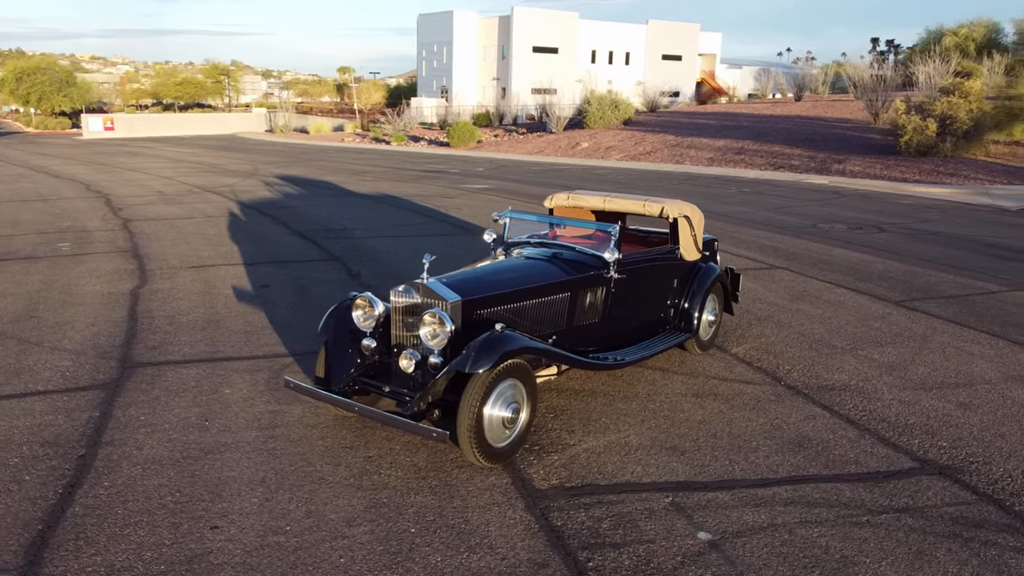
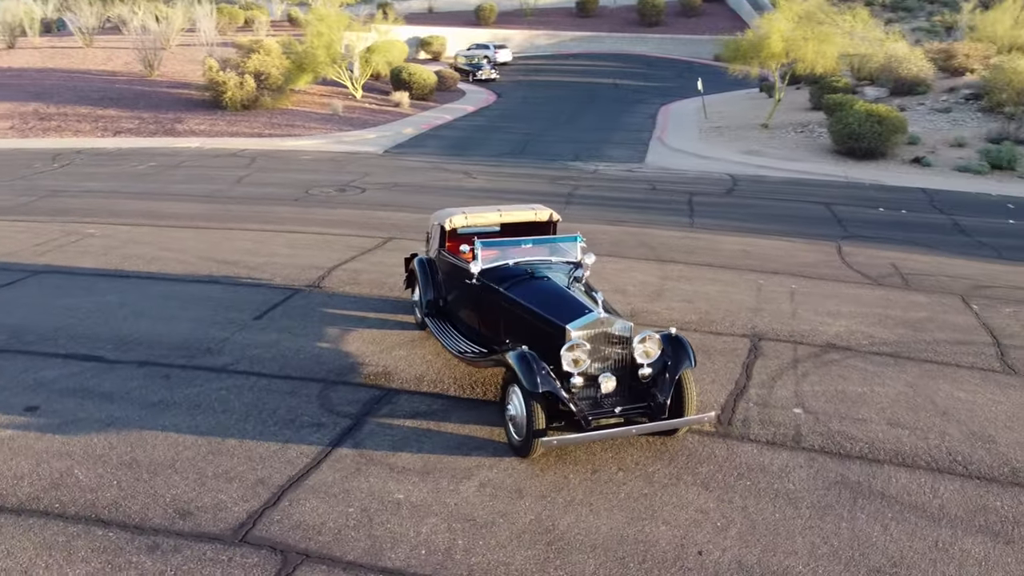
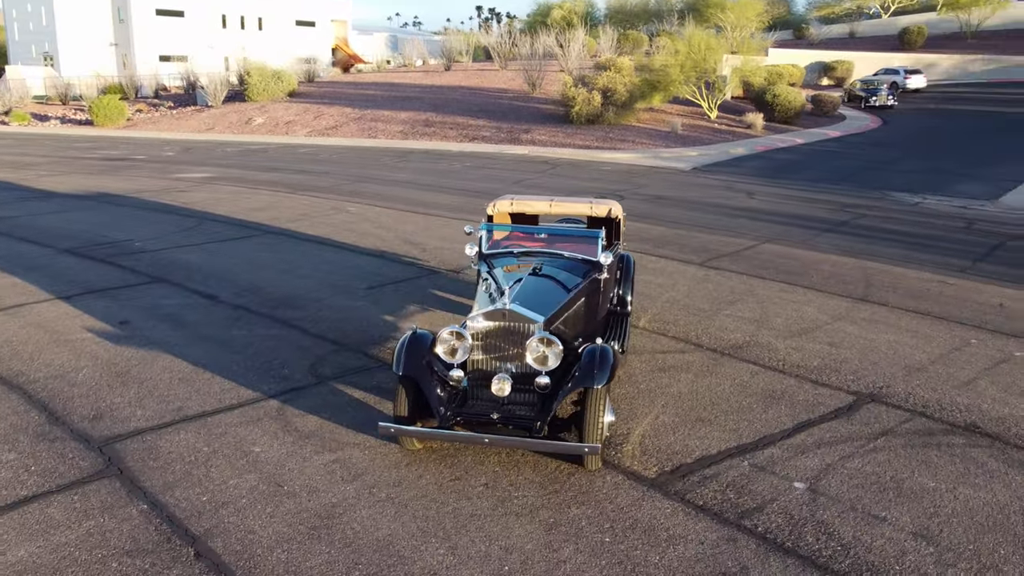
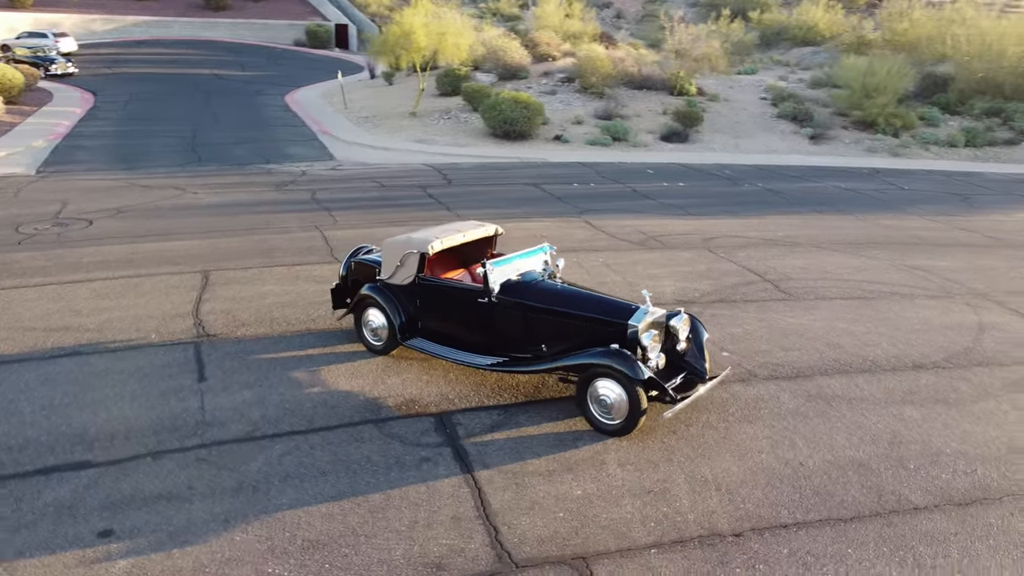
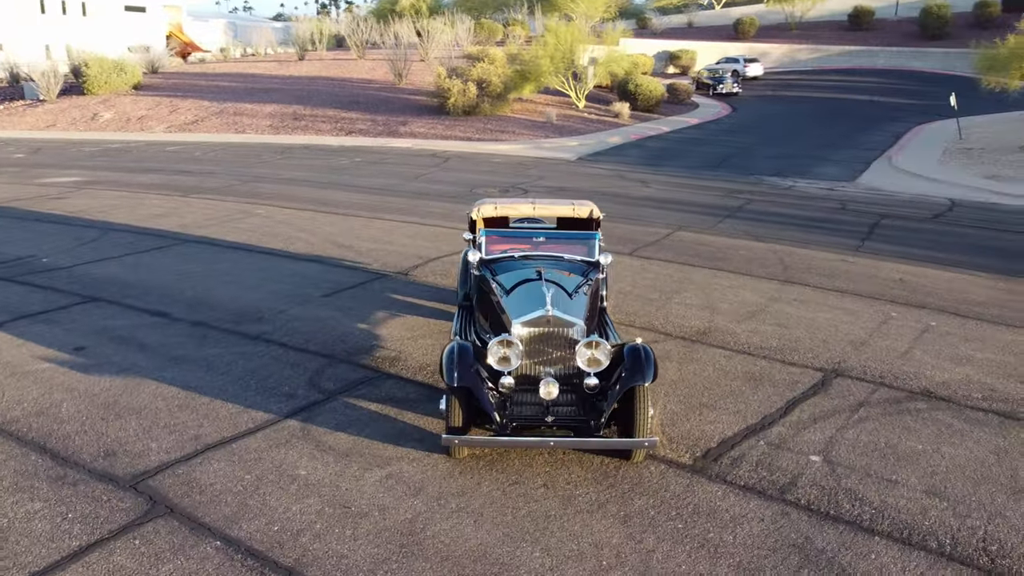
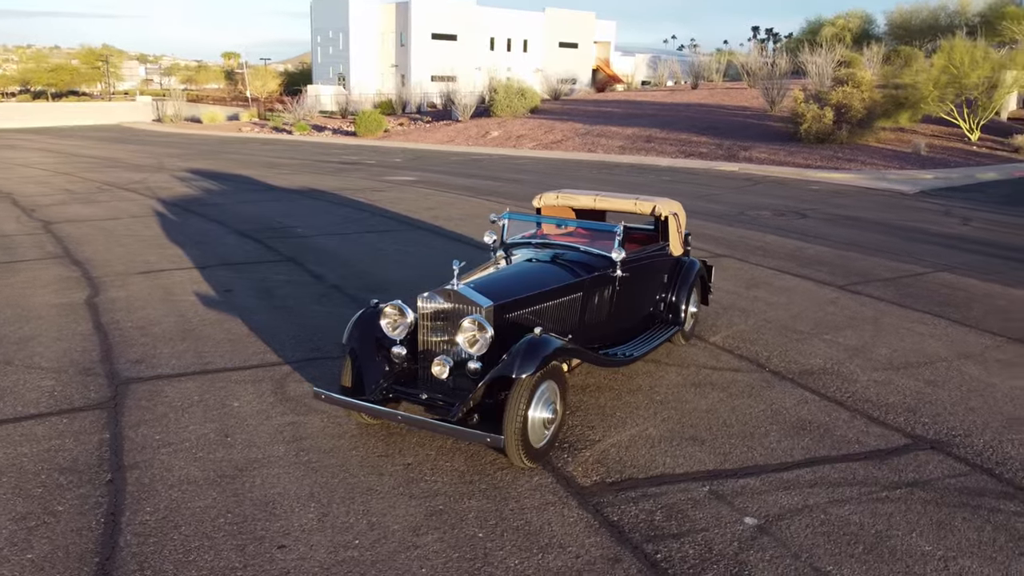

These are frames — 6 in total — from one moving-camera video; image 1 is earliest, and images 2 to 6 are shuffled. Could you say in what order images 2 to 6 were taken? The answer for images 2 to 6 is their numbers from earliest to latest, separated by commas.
6, 3, 5, 2, 4
